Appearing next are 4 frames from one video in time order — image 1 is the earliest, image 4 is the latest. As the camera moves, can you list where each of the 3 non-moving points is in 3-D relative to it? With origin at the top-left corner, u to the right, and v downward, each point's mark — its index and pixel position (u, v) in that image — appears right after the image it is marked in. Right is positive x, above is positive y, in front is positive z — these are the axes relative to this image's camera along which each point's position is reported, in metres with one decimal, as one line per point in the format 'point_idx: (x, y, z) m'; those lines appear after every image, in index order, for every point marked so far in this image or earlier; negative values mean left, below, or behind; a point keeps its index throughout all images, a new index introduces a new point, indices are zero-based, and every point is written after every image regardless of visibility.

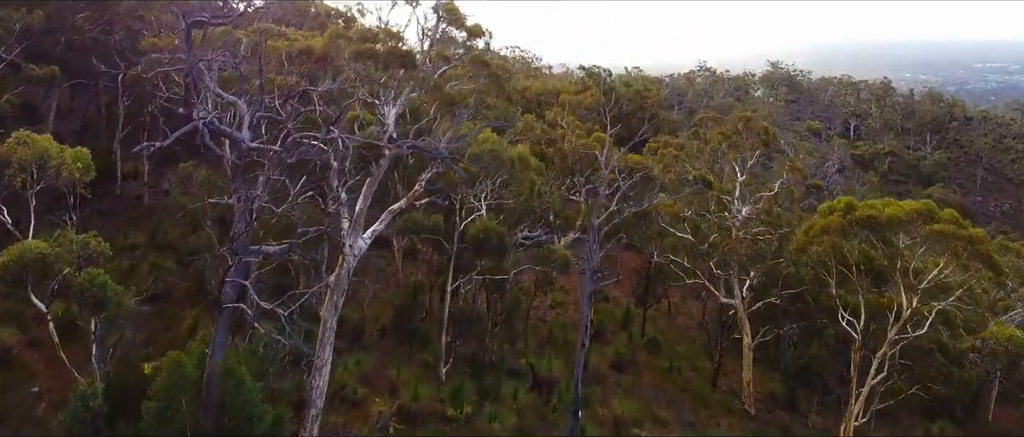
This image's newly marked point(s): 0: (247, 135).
0: (-3.3, +1.0, +6.0) m
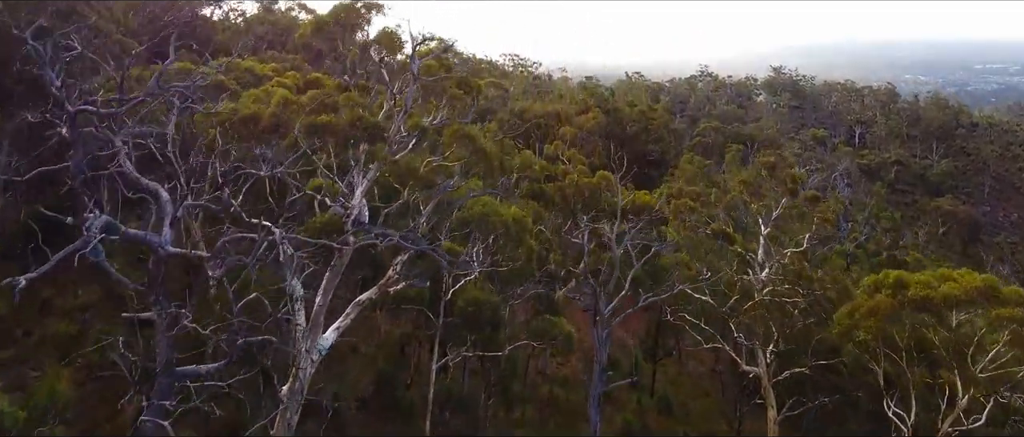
0: (-3.4, -0.2, +4.8) m
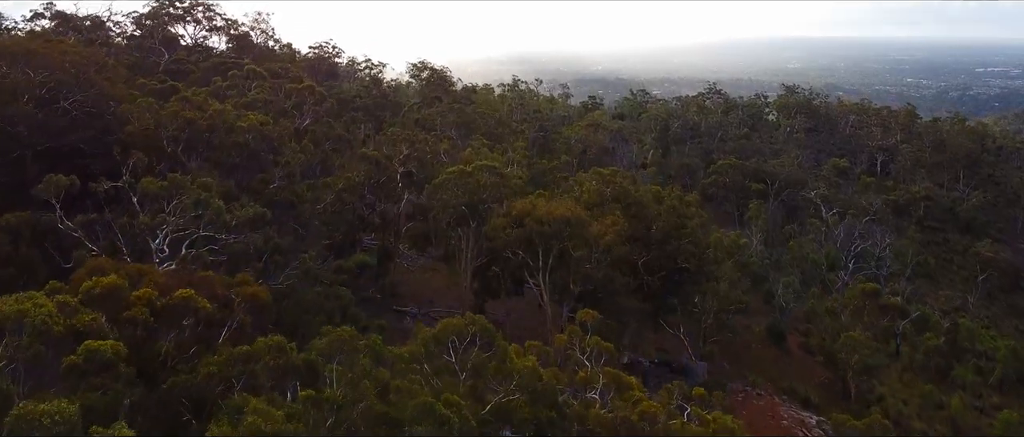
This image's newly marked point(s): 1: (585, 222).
0: (-3.5, -4.5, +0.3) m
1: (+2.4, -0.1, +16.1) m
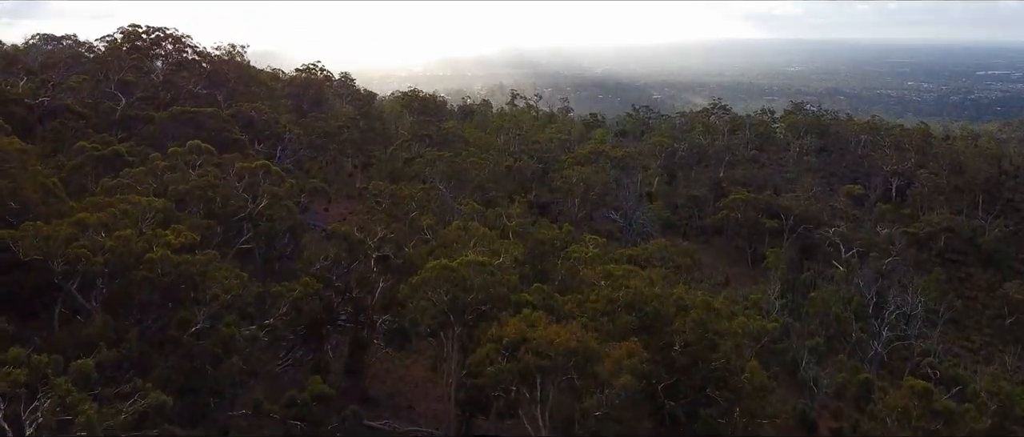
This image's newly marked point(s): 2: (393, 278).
0: (-3.7, -8.0, -2.8) m
1: (+2.2, -3.6, +13.0) m
2: (-4.6, -2.3, +18.9) m
